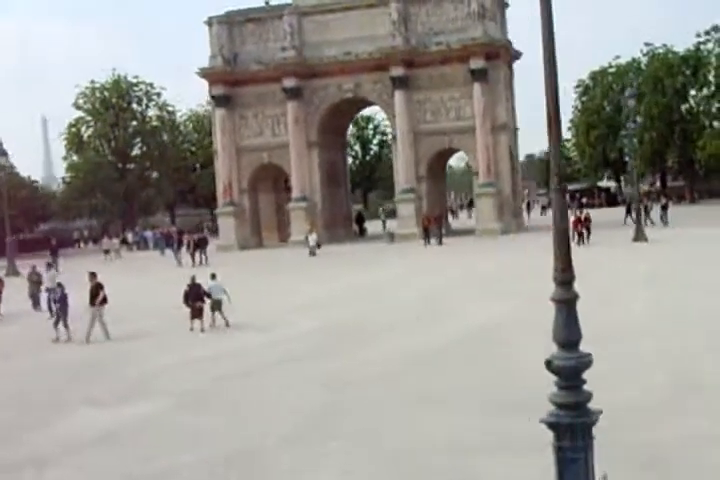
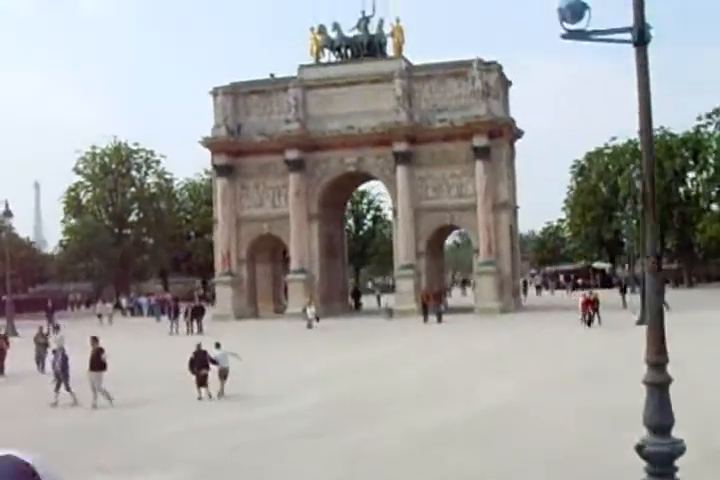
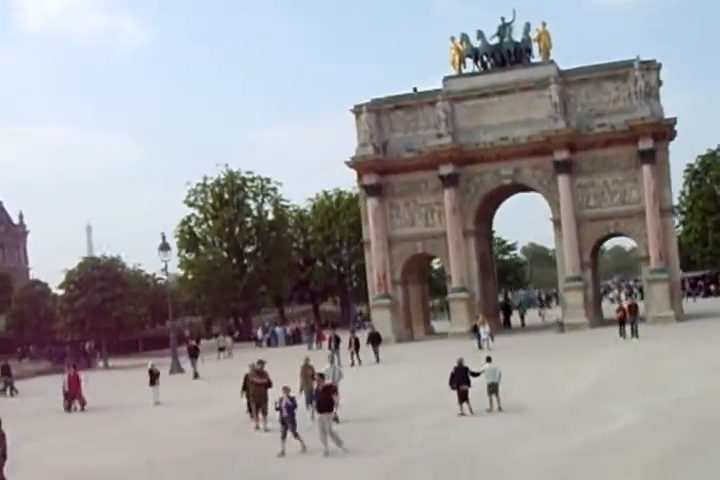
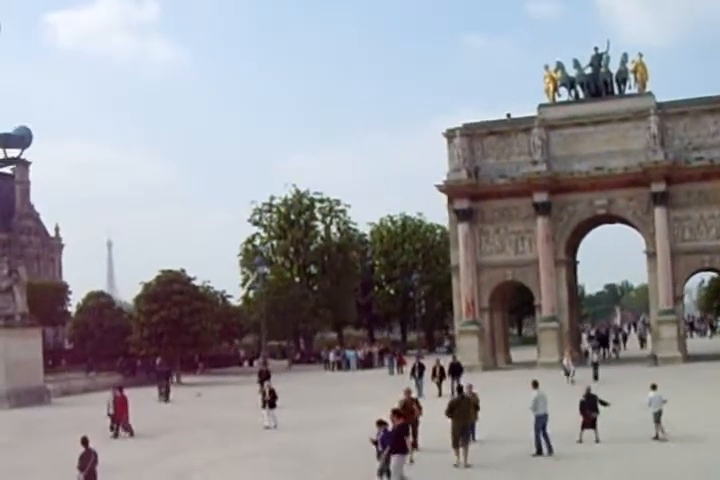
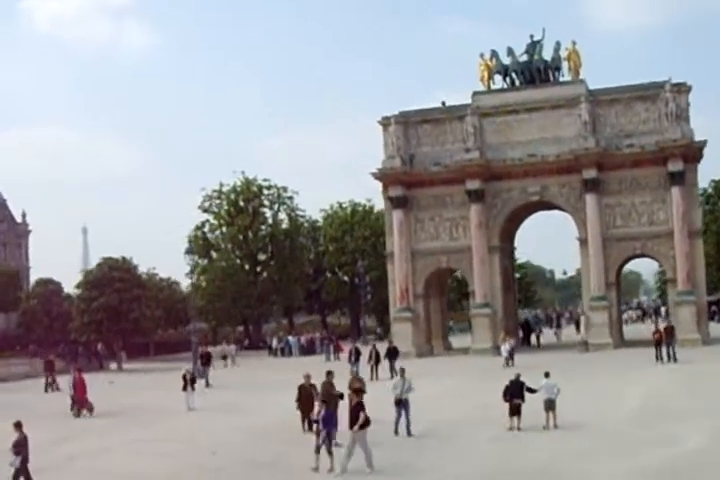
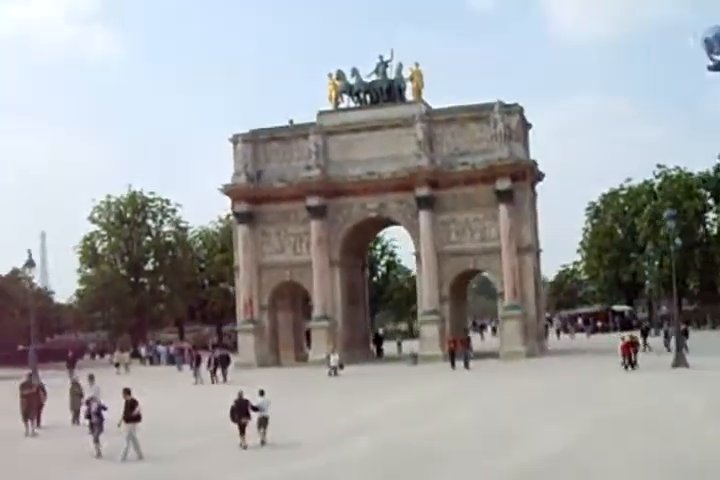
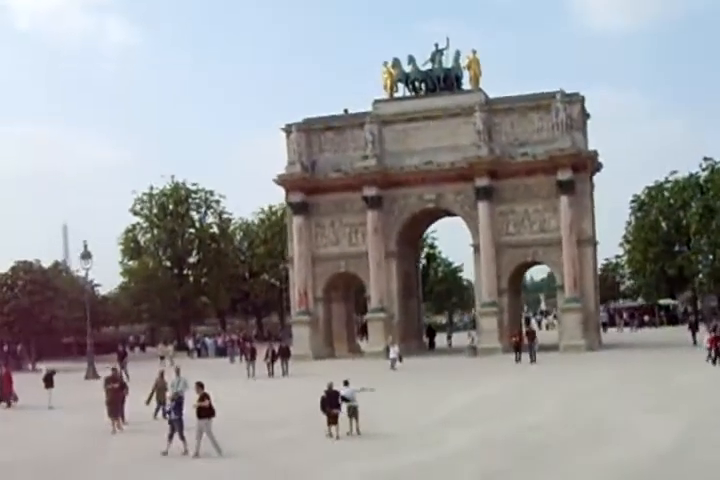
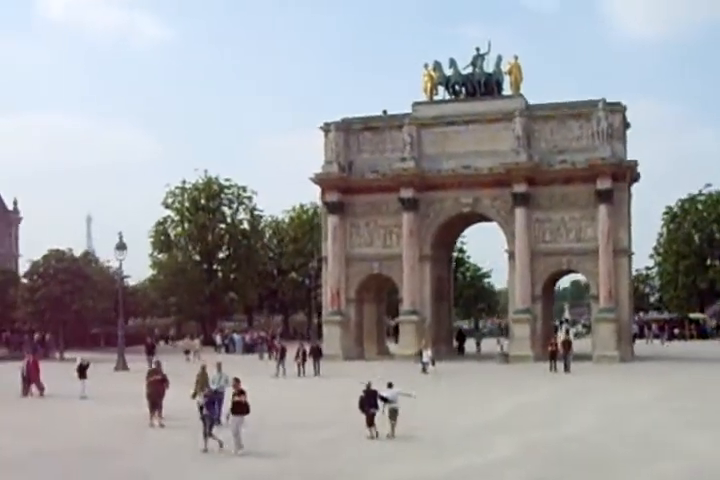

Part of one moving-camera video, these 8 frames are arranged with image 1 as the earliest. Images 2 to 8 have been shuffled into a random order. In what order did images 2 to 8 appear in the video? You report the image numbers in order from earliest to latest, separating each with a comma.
2, 6, 7, 8, 3, 5, 4
